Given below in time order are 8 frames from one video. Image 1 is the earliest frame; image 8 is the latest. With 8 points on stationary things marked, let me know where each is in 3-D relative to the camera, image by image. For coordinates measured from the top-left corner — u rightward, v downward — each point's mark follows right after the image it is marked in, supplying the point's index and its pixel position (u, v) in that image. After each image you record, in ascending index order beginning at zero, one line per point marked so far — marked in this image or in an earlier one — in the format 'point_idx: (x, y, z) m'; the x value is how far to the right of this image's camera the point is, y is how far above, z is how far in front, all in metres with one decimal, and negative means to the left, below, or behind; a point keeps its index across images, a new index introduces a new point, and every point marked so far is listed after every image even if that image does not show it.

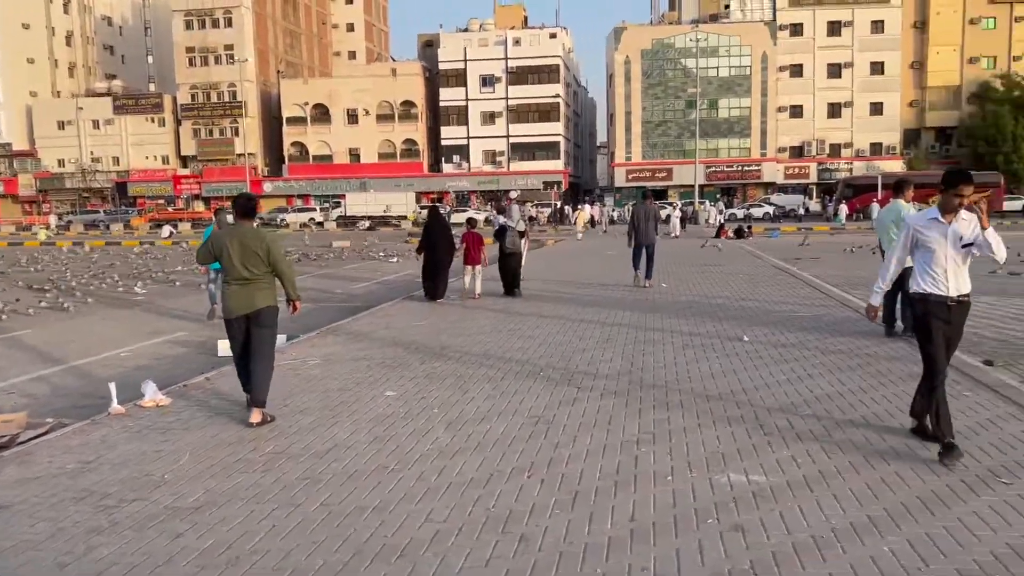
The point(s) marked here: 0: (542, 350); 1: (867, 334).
0: (+0.1, -0.7, +9.0) m
1: (+3.8, -0.6, +9.8) m
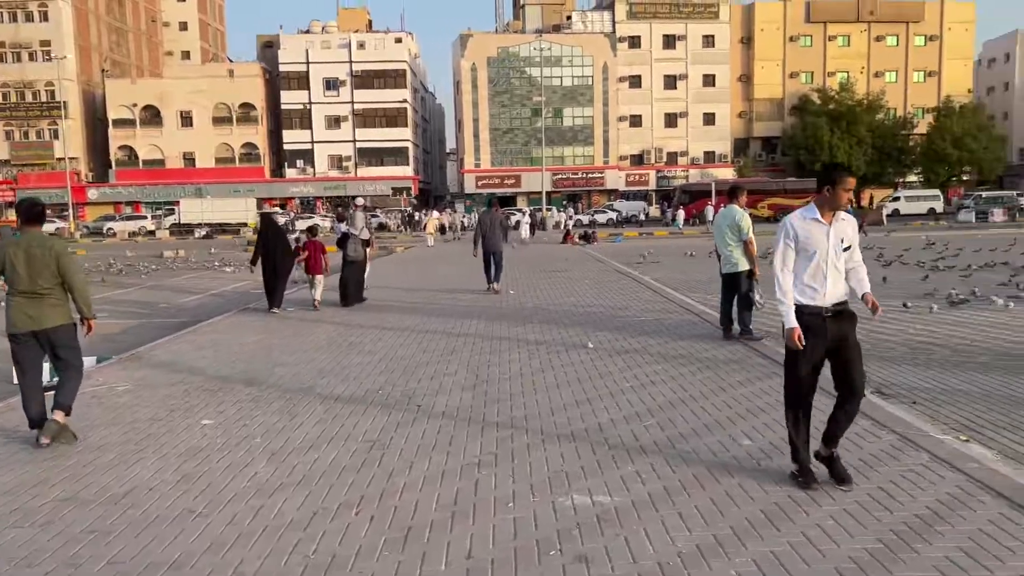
0: (-1.3, -0.8, +8.4) m
1: (+2.2, -0.6, +9.8) m
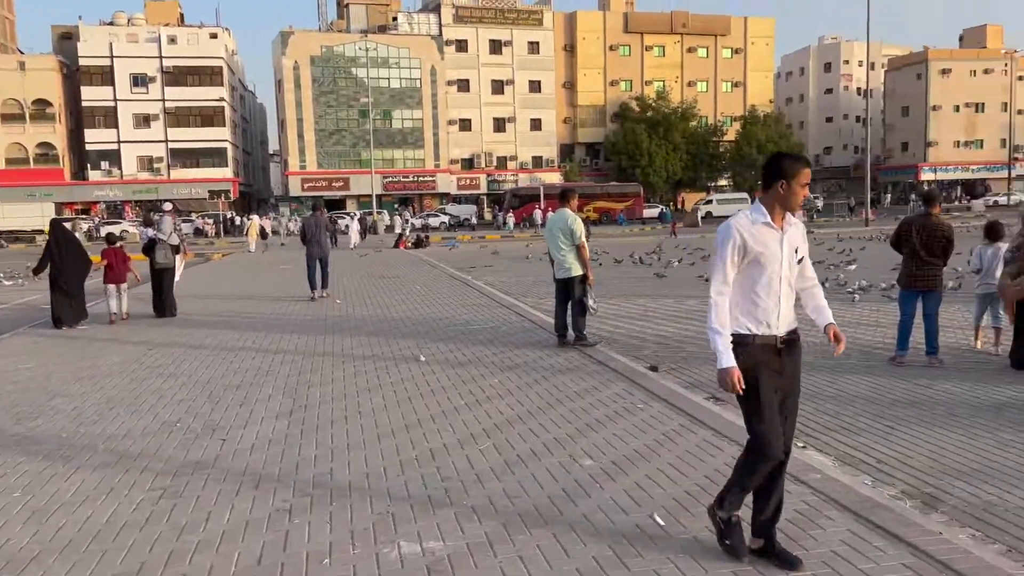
0: (-2.8, -0.9, +7.4) m
1: (+0.3, -0.6, +9.5) m
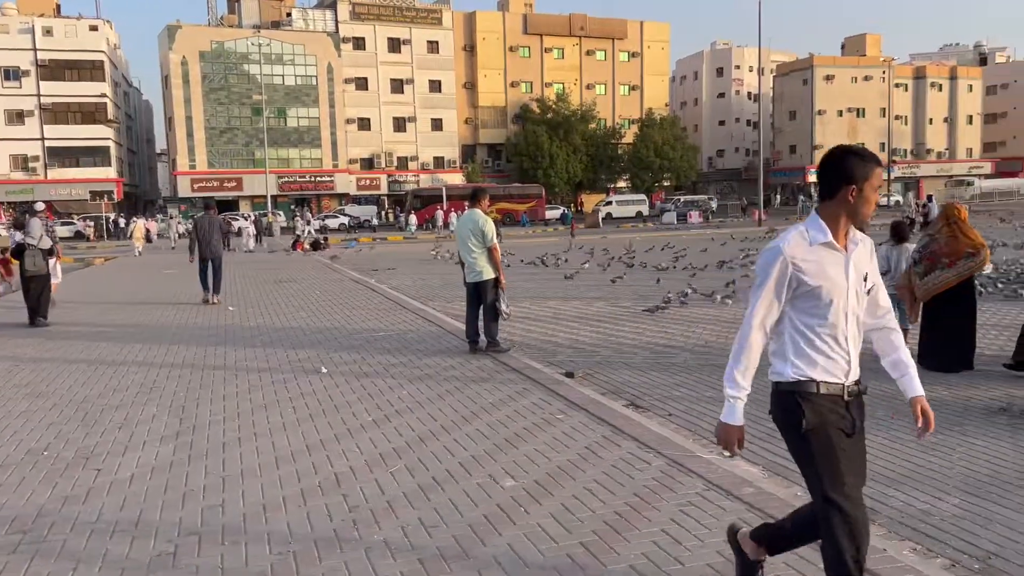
0: (-3.5, -1.0, +6.7) m
1: (-0.7, -0.7, +9.0) m
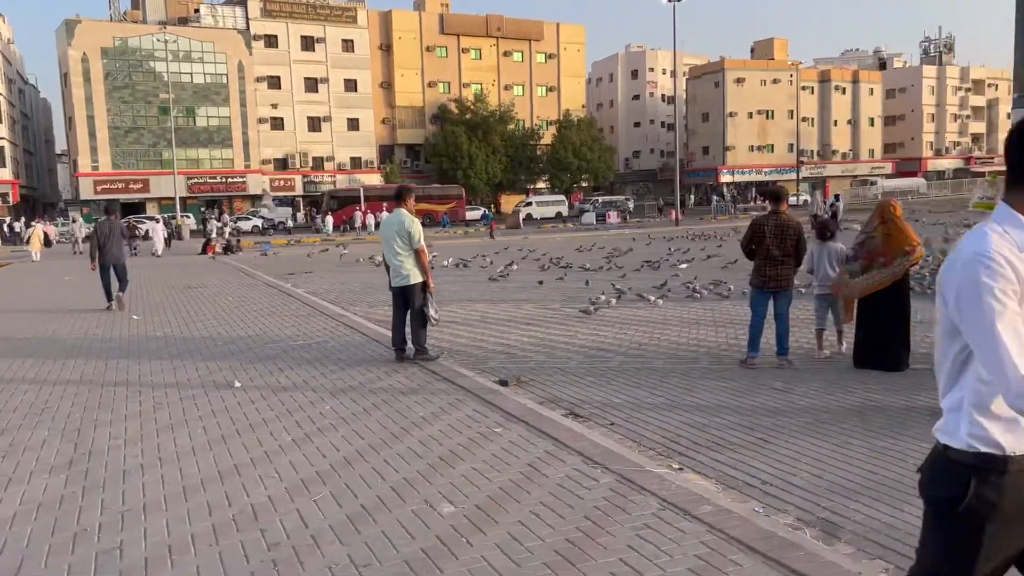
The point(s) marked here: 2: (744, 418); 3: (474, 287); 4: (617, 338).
0: (-4.0, -1.1, +5.9) m
1: (-1.4, -0.7, +8.5) m
2: (+1.7, -0.9, +6.1) m
3: (-0.7, 0.0, +15.4) m
4: (+1.2, -0.6, +9.6) m
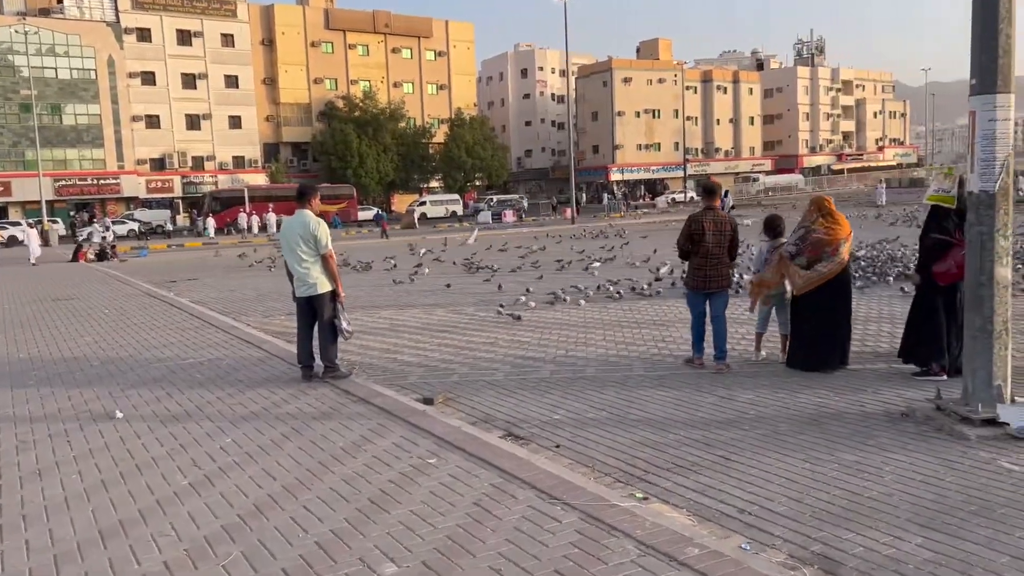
0: (-4.4, -1.2, +4.7) m
1: (-2.1, -0.8, +7.7) m
2: (+1.2, -0.9, +5.6) m
3: (-2.3, -0.1, +14.6) m
4: (+0.3, -0.6, +9.1) m
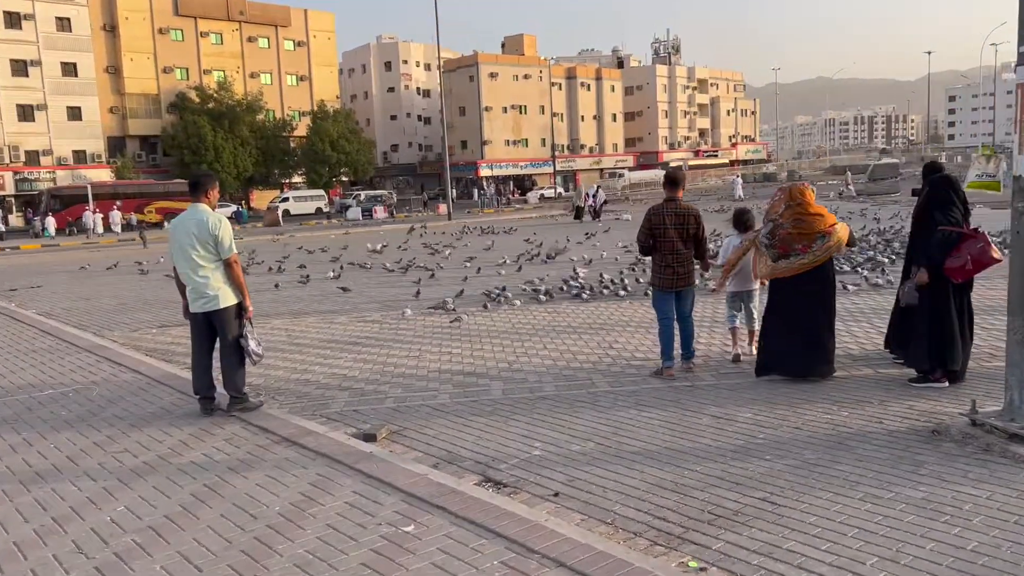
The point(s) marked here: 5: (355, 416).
0: (-4.3, -1.4, +2.9) m
1: (-2.5, -0.9, +6.2) m
2: (+1.1, -1.0, +4.7) m
3: (-3.7, -0.1, +13.0) m
4: (-0.3, -0.6, +8.0) m
5: (-1.1, -0.9, +6.2) m
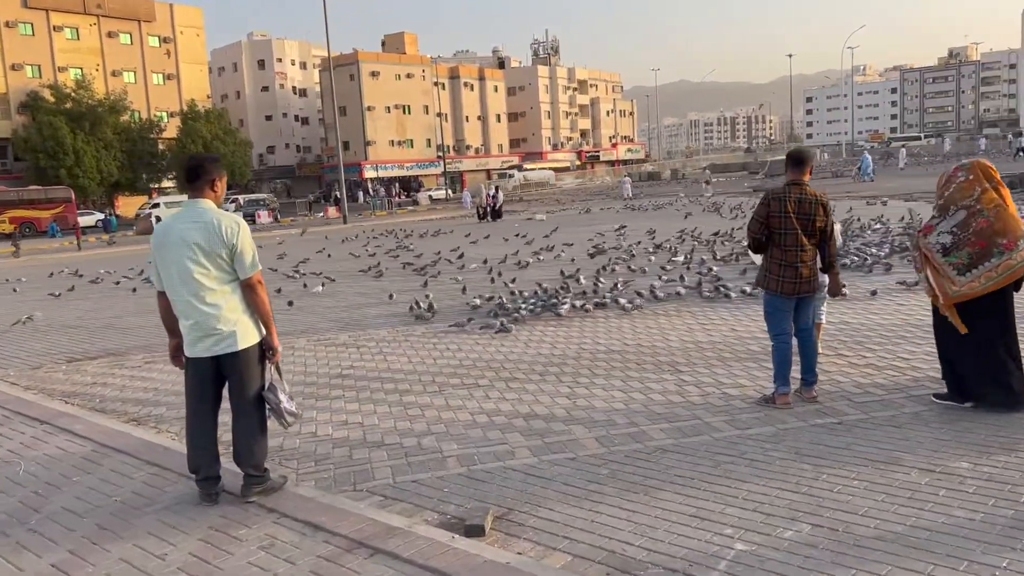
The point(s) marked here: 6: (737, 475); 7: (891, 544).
0: (-3.1, -1.6, +0.8) m
1: (-1.8, -1.1, +4.3) m
2: (+2.0, -1.0, +3.3) m
3: (-4.0, -0.4, +10.8) m
4: (+0.1, -0.8, +6.3) m
5: (-0.5, -1.0, +4.5) m
6: (+1.1, -1.0, +4.4) m
7: (+1.5, -1.0, +3.5) m
